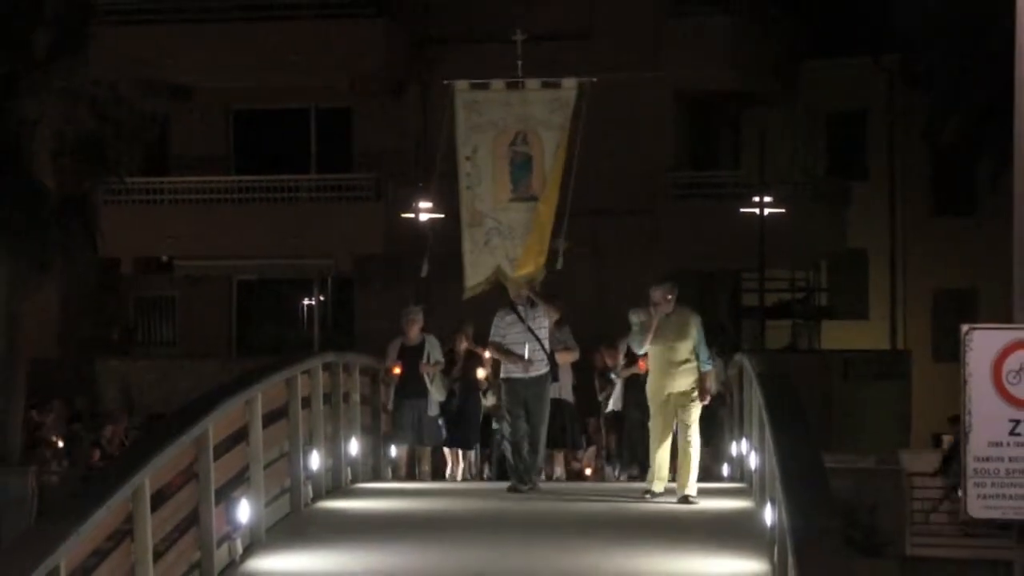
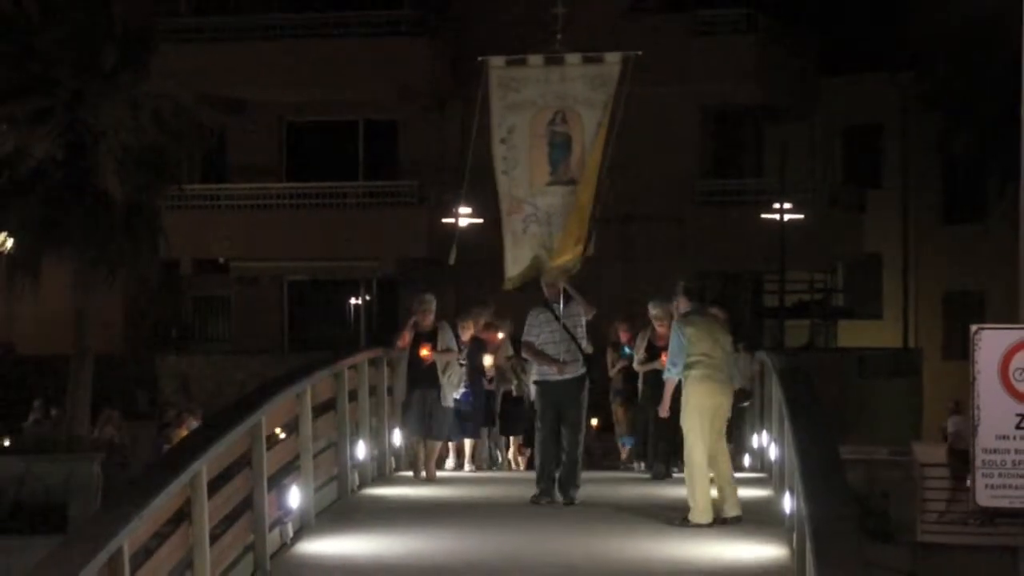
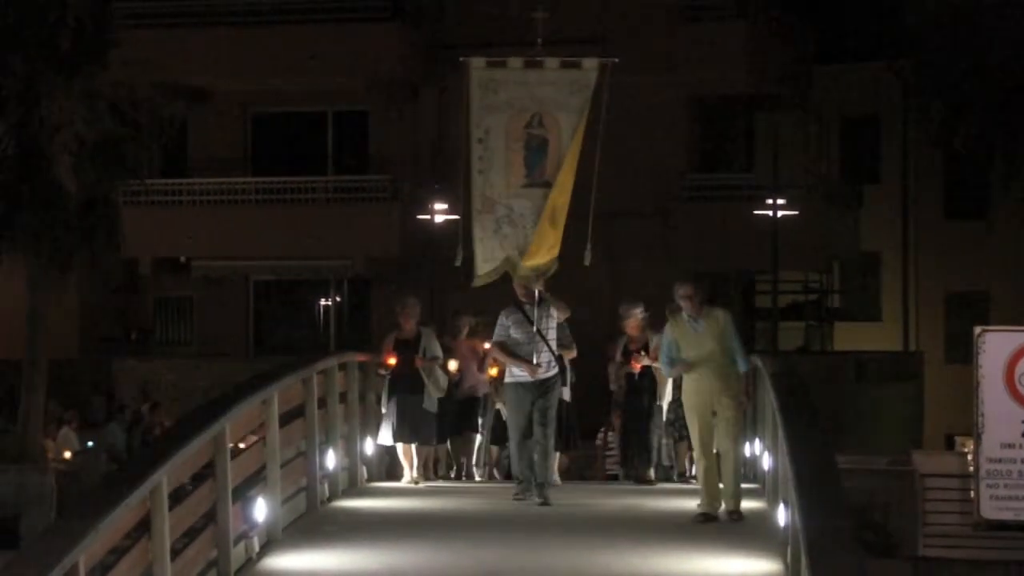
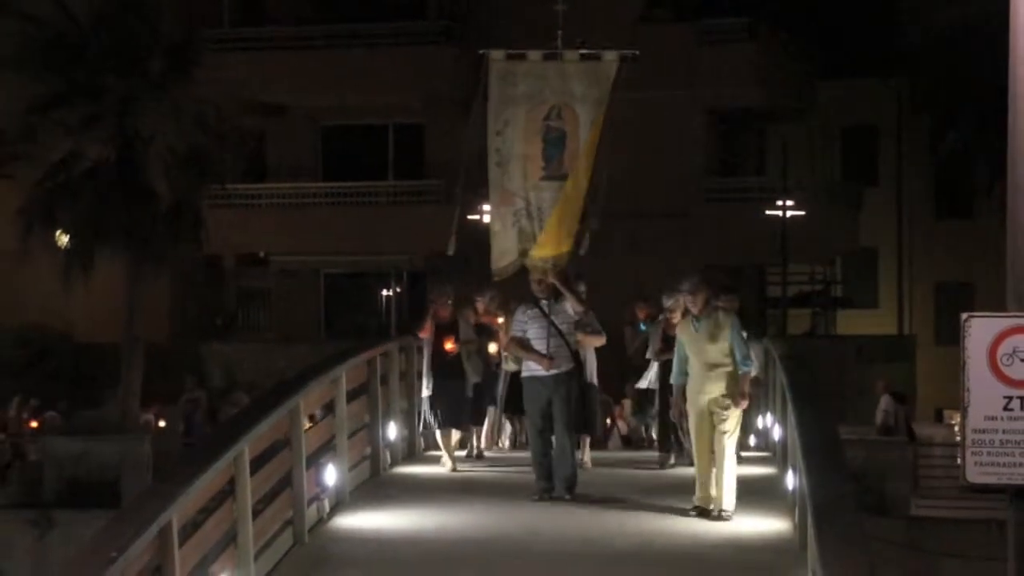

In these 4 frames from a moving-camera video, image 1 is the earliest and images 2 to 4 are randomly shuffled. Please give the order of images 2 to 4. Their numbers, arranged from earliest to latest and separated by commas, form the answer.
3, 2, 4
